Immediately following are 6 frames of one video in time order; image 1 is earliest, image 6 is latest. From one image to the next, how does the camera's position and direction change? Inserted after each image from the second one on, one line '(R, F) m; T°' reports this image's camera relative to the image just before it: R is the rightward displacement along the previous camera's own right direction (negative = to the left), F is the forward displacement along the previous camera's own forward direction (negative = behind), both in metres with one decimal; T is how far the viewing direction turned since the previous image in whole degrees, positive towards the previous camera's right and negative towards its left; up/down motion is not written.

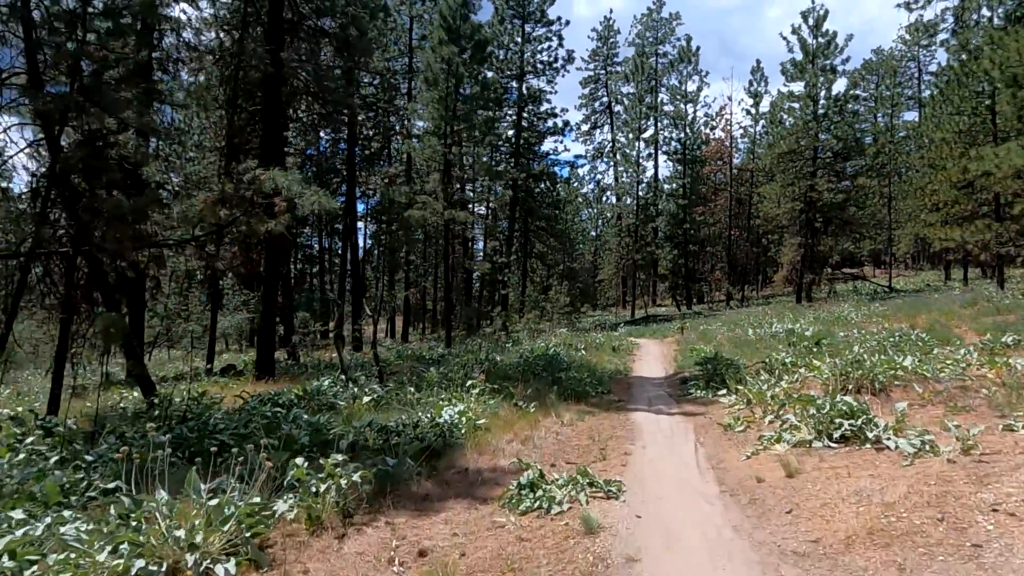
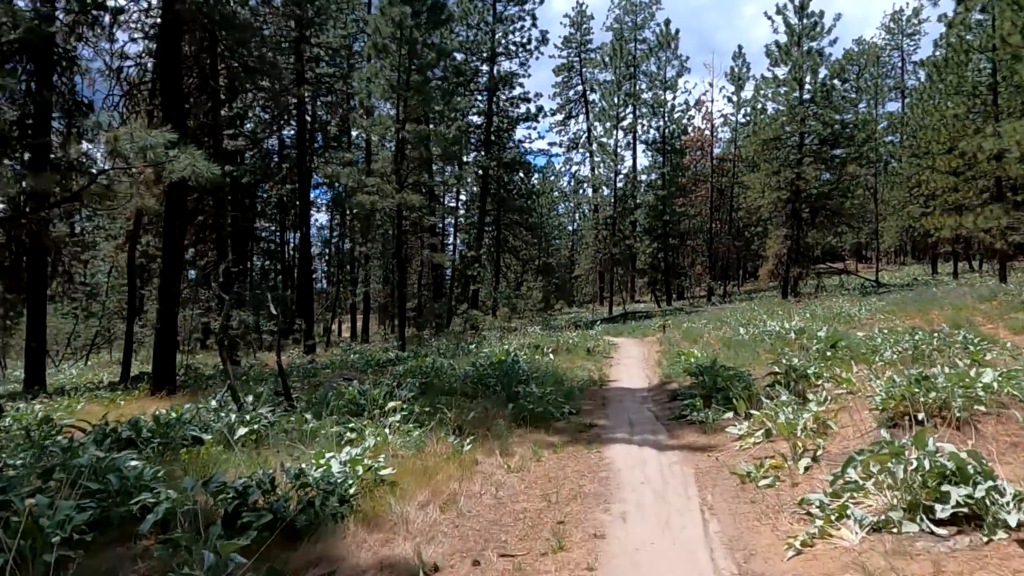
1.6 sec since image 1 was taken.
(+0.3, +1.7) m; +2°
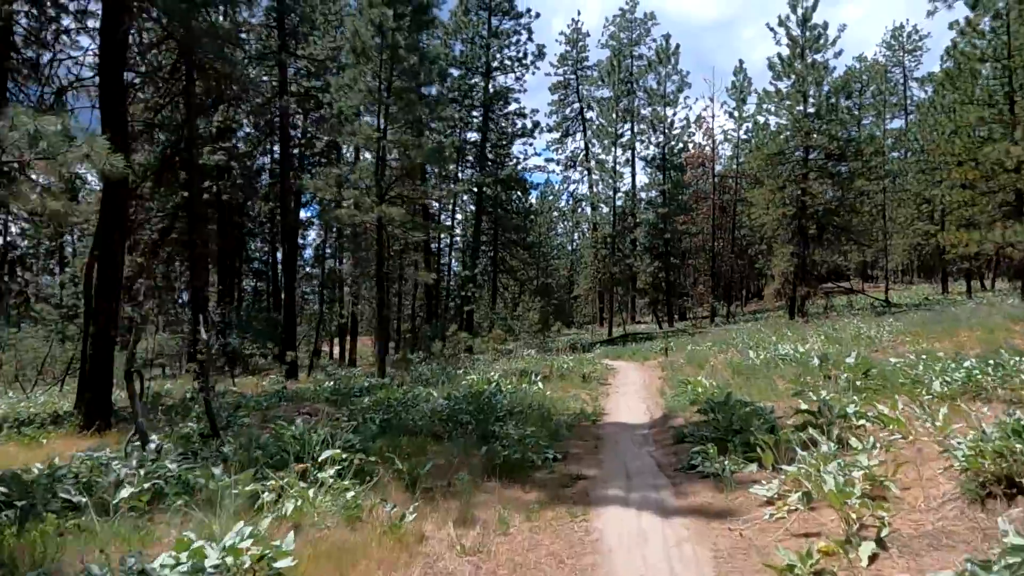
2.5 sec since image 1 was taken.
(+0.2, +1.0) m; 0°
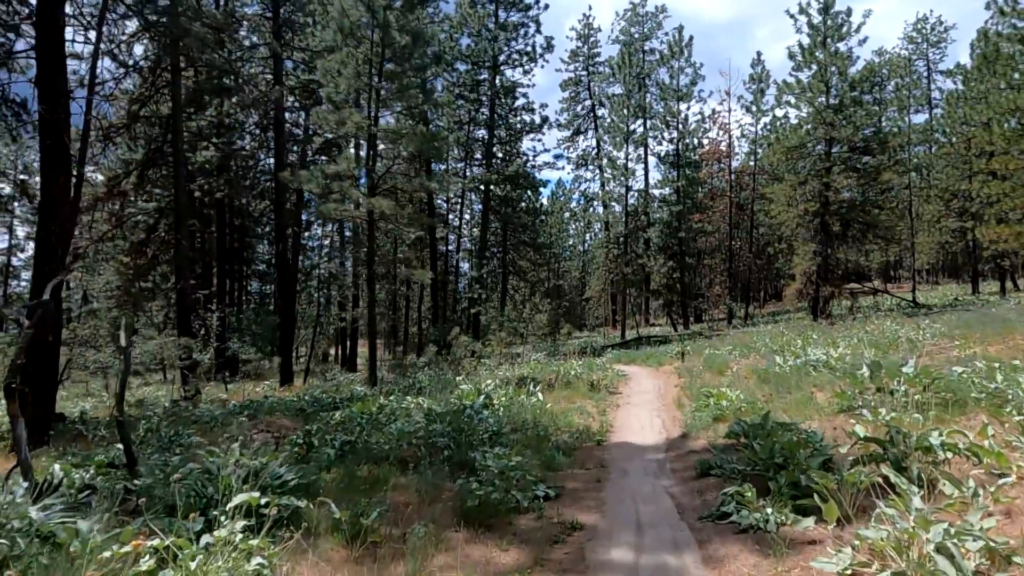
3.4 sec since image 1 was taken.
(+0.2, +1.0) m; -1°
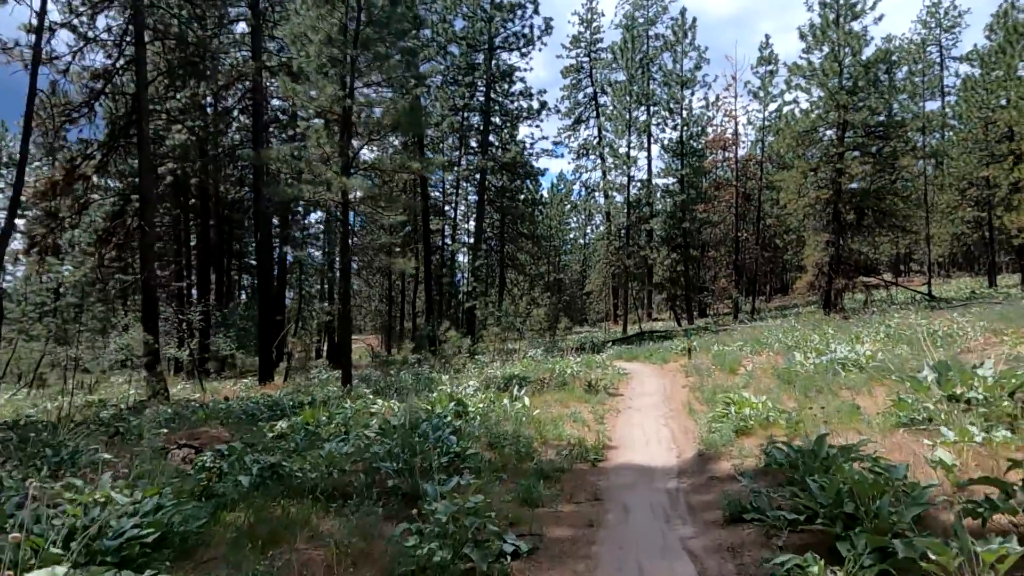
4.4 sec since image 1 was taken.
(+0.2, +1.1) m; 0°
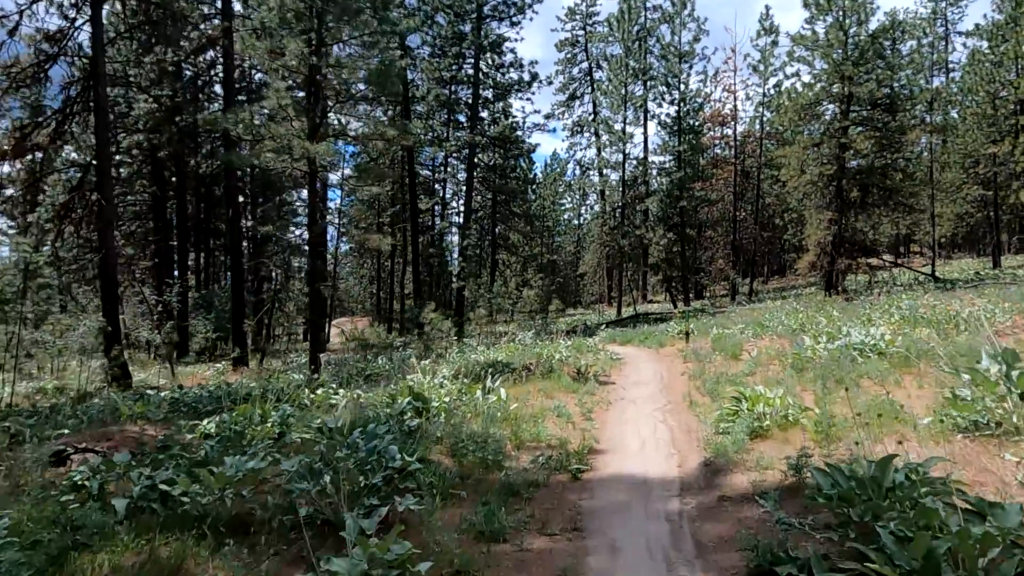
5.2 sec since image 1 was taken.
(+0.2, +0.9) m; 0°
